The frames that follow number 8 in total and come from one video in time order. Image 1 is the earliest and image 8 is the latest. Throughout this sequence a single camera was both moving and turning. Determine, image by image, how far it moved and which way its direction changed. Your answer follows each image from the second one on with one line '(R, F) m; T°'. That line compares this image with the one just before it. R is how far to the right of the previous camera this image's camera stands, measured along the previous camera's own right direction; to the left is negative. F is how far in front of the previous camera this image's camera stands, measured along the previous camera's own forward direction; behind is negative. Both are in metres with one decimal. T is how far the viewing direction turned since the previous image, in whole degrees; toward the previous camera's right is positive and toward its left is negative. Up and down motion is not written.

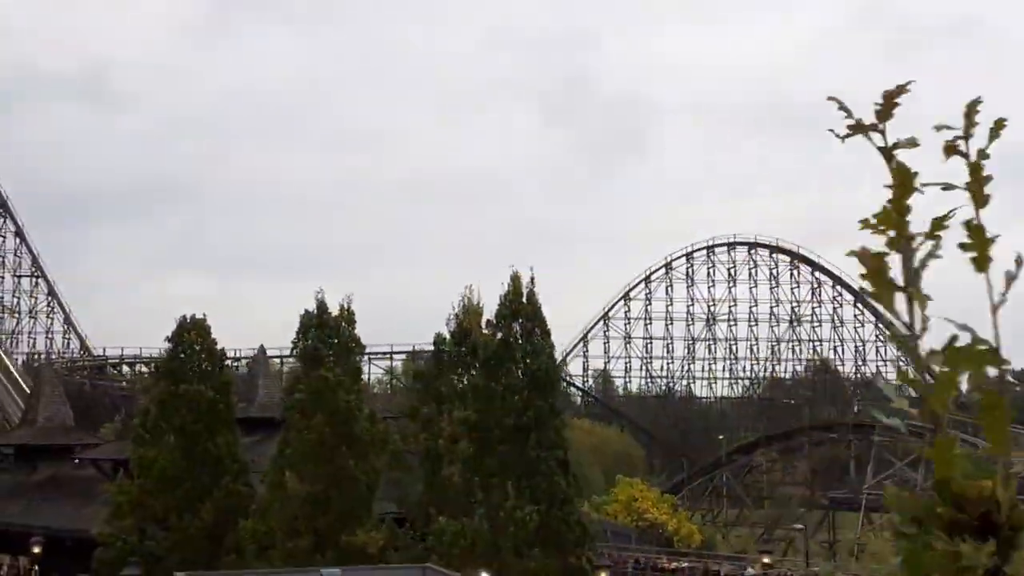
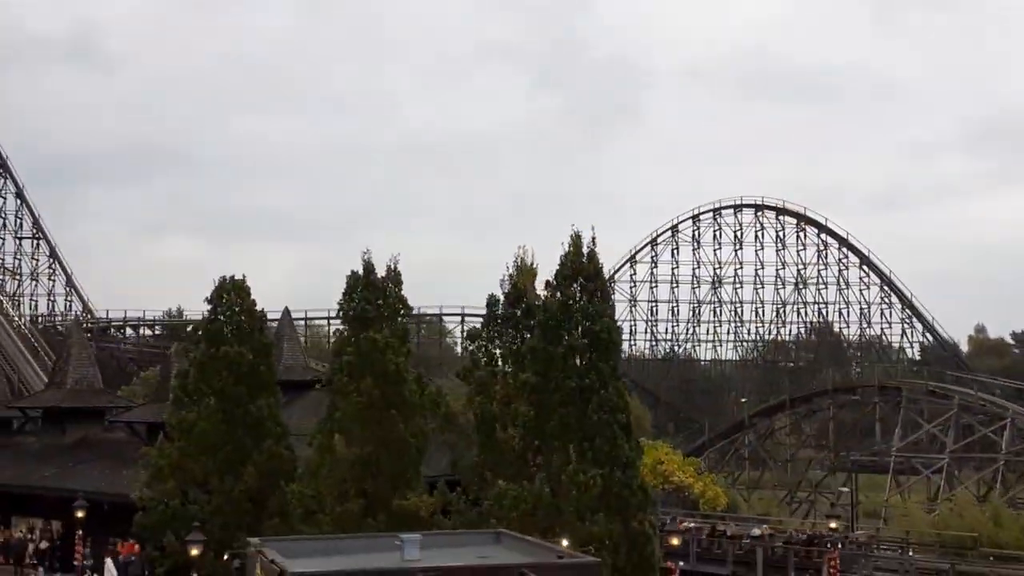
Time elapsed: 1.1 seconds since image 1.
(-0.8, +0.3) m; 0°
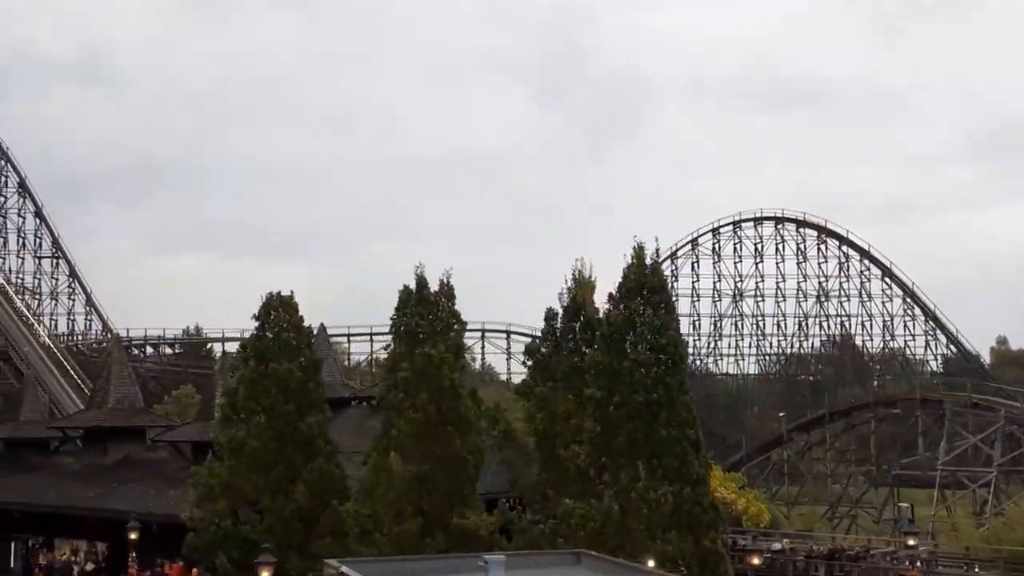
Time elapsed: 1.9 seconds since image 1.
(-0.7, +0.3) m; -1°
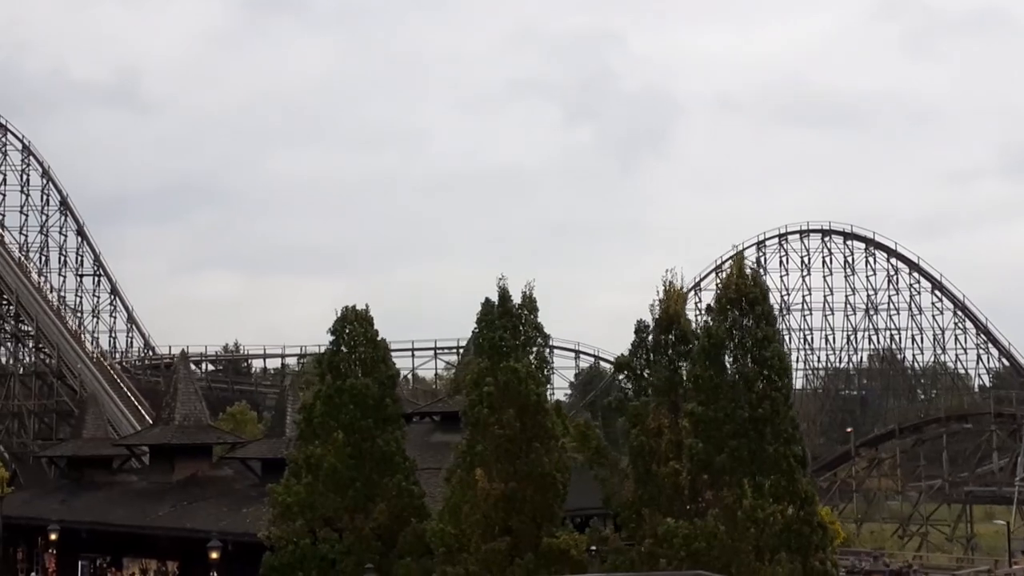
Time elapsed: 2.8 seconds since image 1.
(-0.8, +0.4) m; -1°
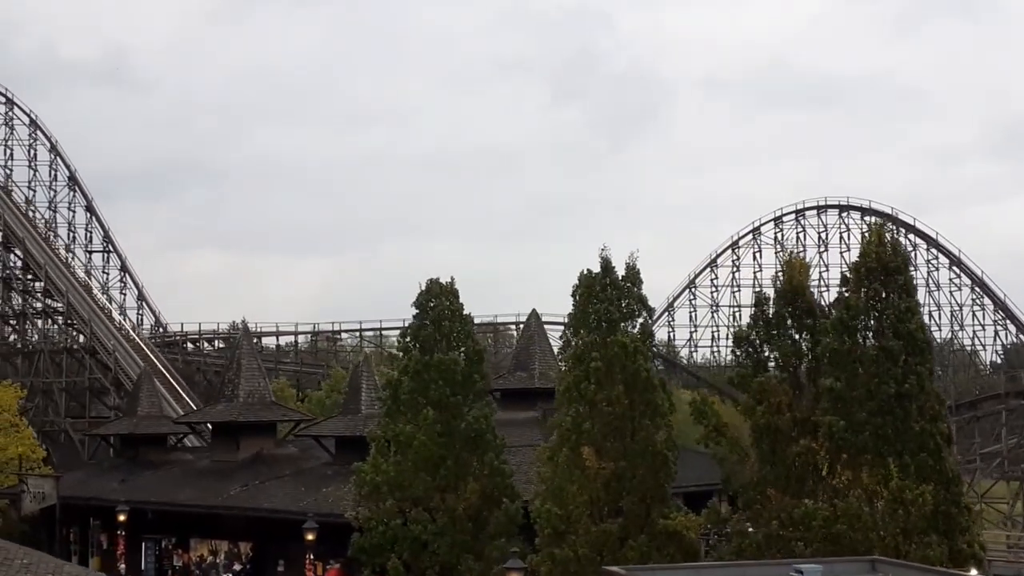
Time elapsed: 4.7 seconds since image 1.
(-1.5, +0.7) m; 0°
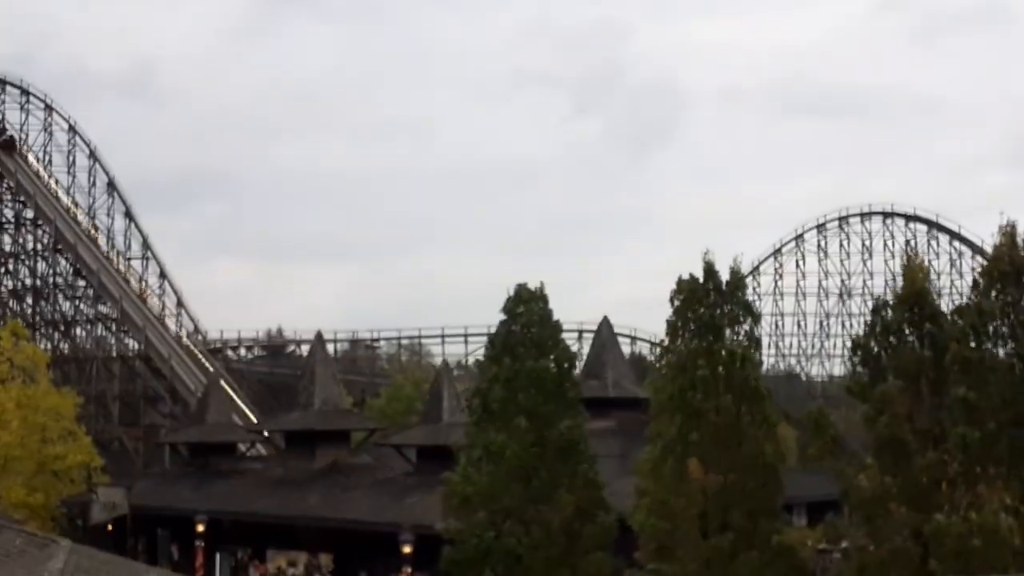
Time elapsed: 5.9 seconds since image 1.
(-1.0, +0.5) m; -1°
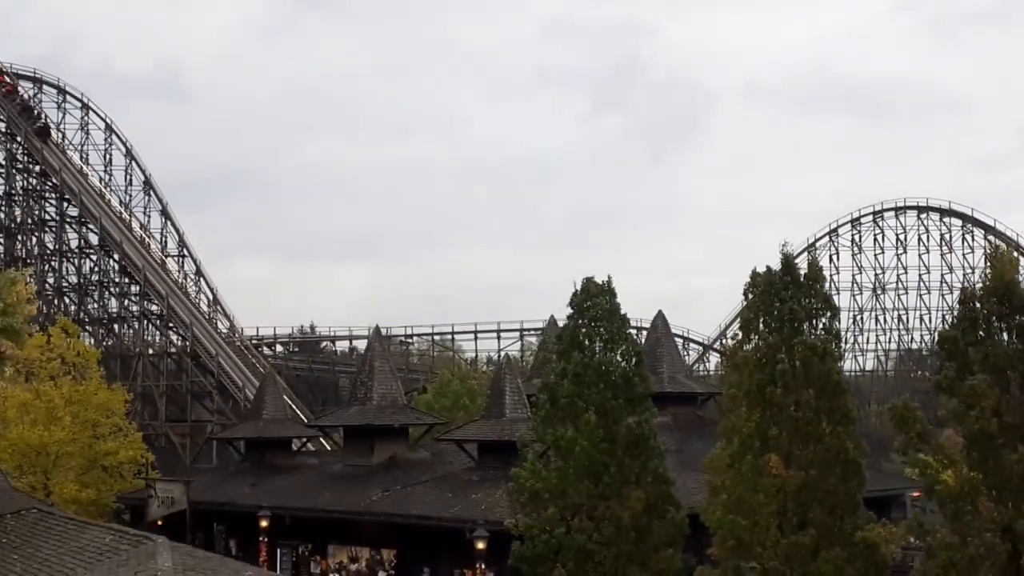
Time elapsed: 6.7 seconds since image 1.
(-0.6, +0.2) m; -1°
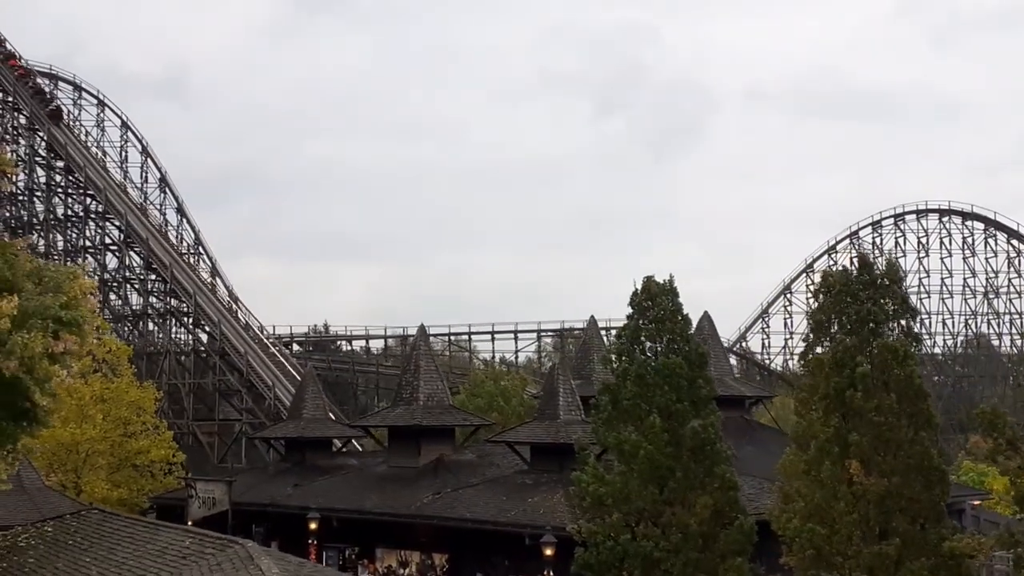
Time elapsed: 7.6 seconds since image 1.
(-0.8, +0.5) m; 0°
